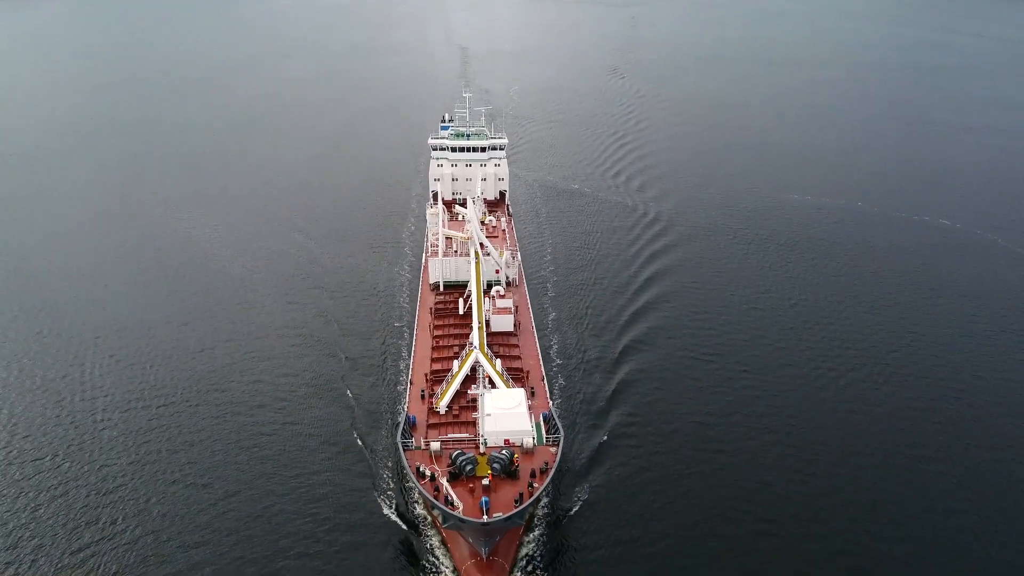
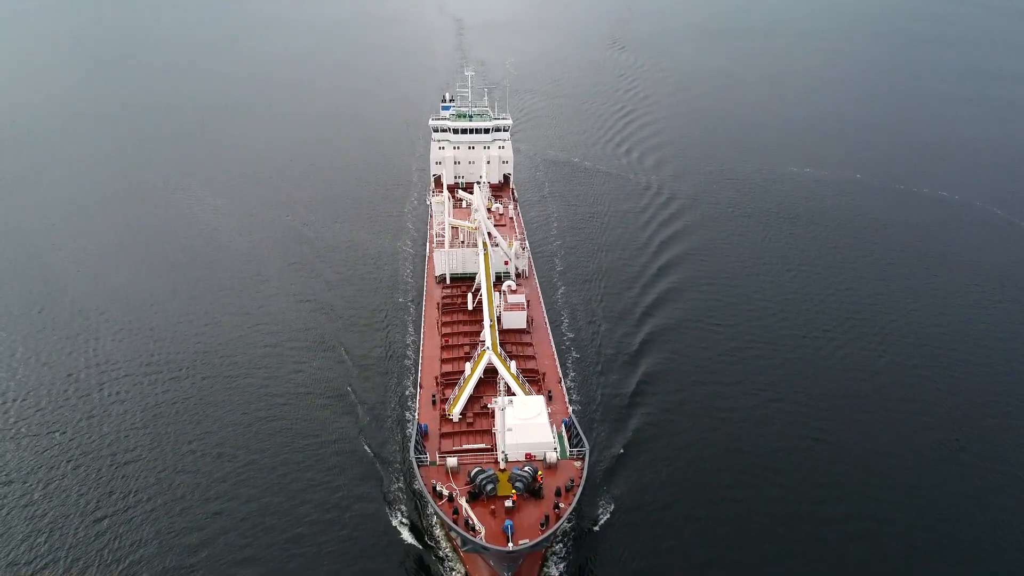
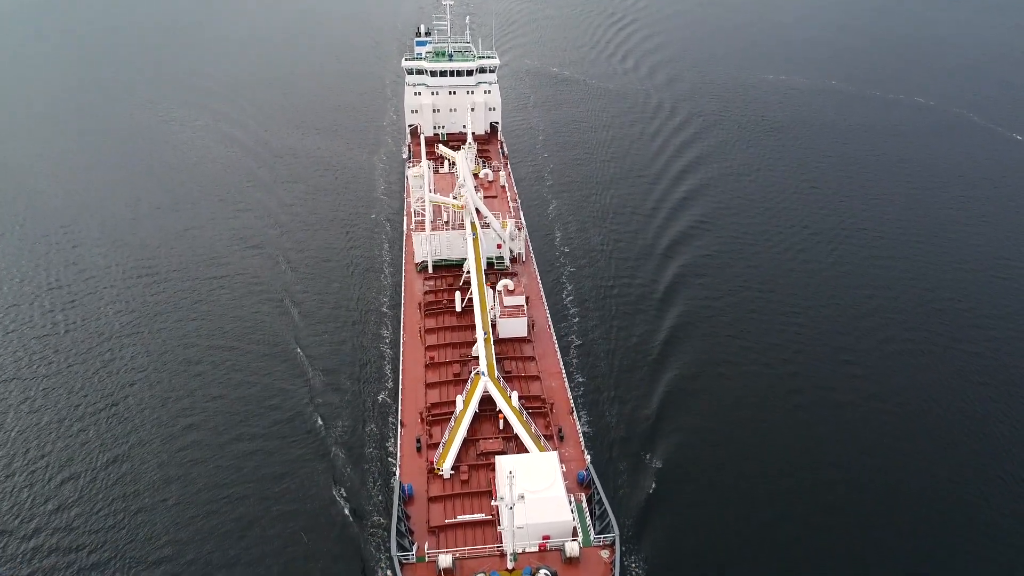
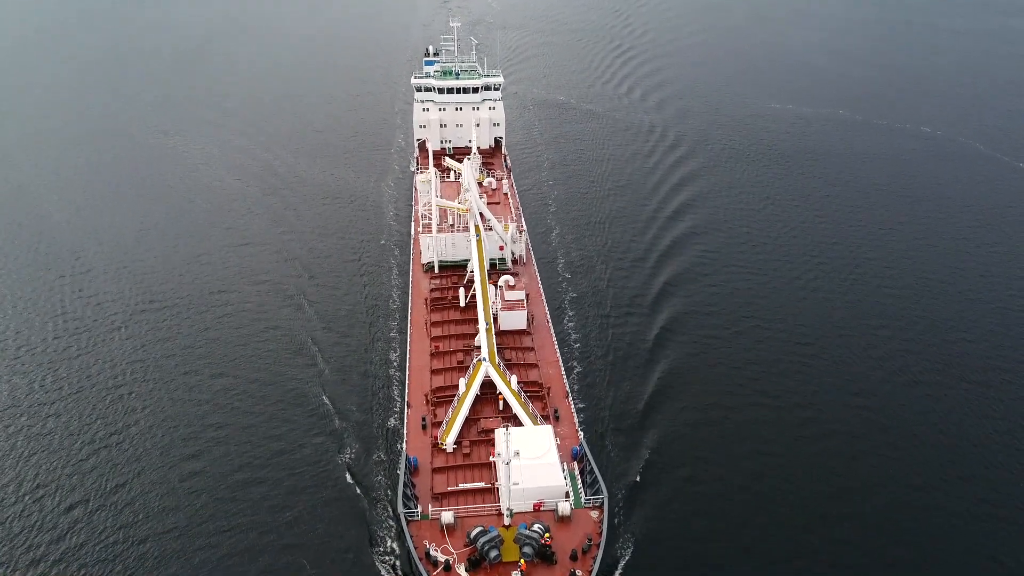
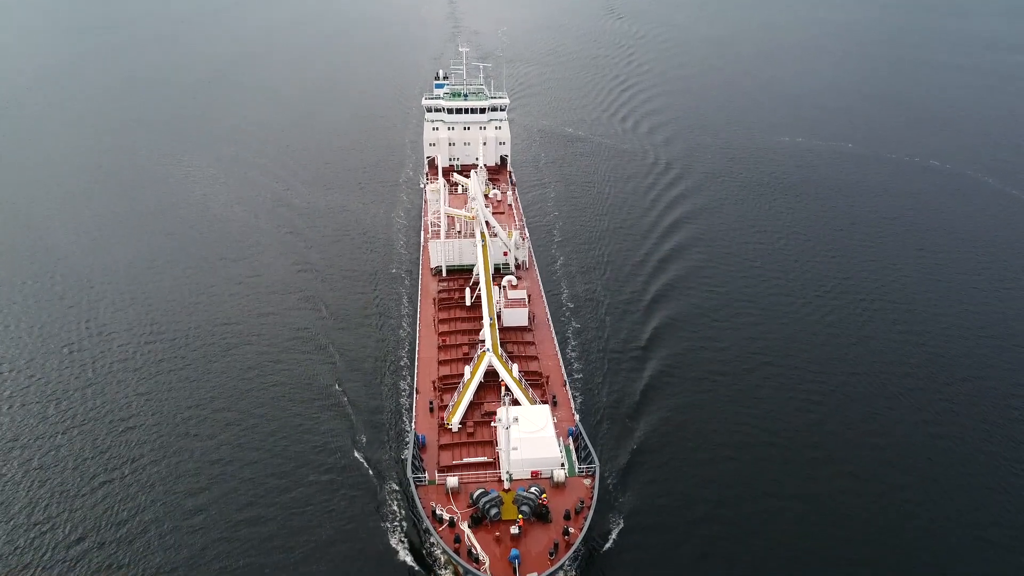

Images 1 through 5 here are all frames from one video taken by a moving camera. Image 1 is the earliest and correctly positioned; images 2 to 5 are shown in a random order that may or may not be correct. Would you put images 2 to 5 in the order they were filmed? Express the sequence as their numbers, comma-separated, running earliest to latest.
2, 5, 4, 3
